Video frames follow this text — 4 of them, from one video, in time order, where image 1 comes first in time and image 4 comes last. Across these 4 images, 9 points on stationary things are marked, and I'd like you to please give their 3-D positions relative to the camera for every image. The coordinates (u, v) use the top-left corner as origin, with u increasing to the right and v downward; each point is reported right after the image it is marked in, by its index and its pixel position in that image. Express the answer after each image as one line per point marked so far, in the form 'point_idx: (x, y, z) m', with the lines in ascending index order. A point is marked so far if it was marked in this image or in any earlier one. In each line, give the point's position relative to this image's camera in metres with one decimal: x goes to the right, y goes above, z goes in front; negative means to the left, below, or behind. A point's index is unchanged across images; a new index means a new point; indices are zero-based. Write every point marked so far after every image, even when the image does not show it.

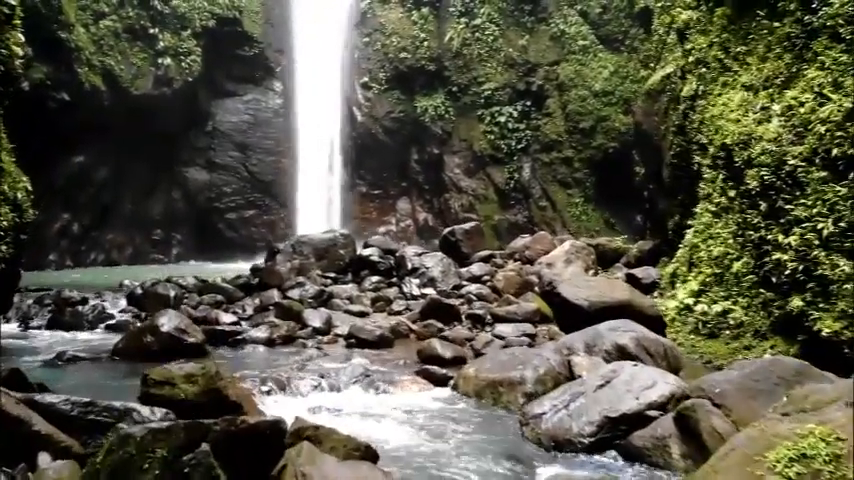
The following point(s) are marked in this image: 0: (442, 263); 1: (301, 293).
0: (+0.2, -0.3, +9.1) m
1: (-1.4, -0.6, +8.2) m
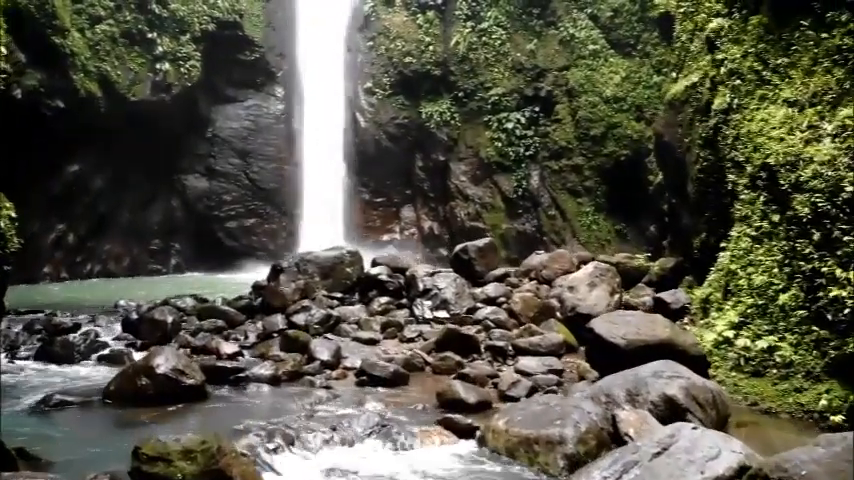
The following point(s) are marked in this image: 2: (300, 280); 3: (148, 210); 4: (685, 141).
0: (+0.3, -0.5, +8.6) m
1: (-1.3, -0.8, +7.8) m
2: (-1.6, -0.5, +9.0) m
3: (-6.4, +0.7, +17.0) m
4: (+3.2, +1.2, +9.2) m
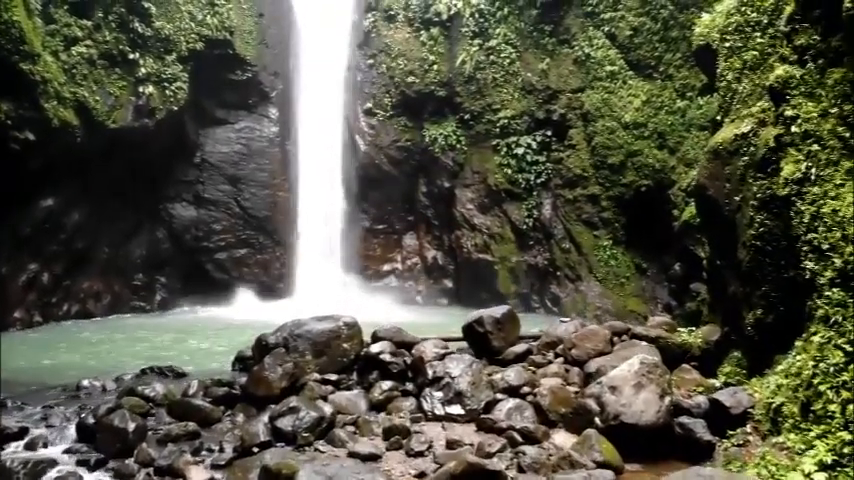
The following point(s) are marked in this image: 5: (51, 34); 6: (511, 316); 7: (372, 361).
0: (+0.4, -1.3, +7.4) m
1: (-1.2, -1.6, +6.5) m
2: (-1.4, -1.3, +7.7) m
3: (-6.3, -0.1, +15.7) m
4: (+3.3, +0.4, +8.0) m
5: (-6.8, +3.7, +13.3) m
6: (+1.0, -0.9, +8.5) m
7: (-0.6, -1.3, +7.9) m
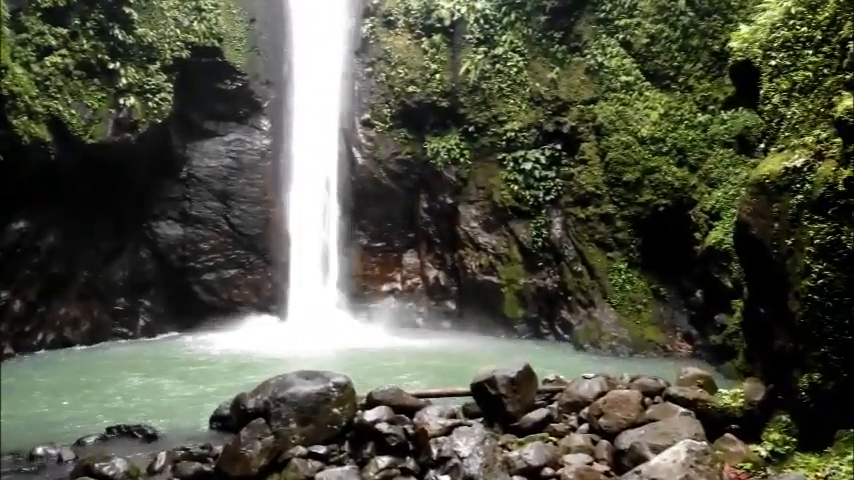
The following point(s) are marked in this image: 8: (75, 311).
0: (+0.5, -1.8, +6.3) m
1: (-1.1, -2.1, +5.5) m
2: (-1.4, -1.8, +6.7) m
3: (-6.3, -0.5, +14.7) m
4: (+3.3, 0.0, +6.9) m
5: (-6.7, +3.2, +12.2) m
6: (+1.0, -1.3, +7.5) m
7: (-0.6, -1.8, +6.9) m
8: (-6.7, -1.4, +14.0) m
